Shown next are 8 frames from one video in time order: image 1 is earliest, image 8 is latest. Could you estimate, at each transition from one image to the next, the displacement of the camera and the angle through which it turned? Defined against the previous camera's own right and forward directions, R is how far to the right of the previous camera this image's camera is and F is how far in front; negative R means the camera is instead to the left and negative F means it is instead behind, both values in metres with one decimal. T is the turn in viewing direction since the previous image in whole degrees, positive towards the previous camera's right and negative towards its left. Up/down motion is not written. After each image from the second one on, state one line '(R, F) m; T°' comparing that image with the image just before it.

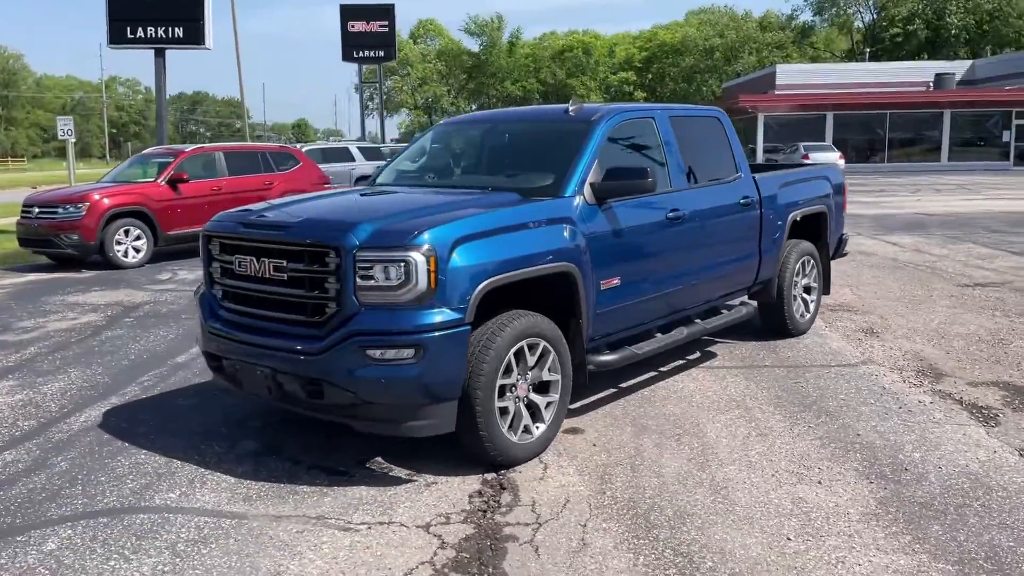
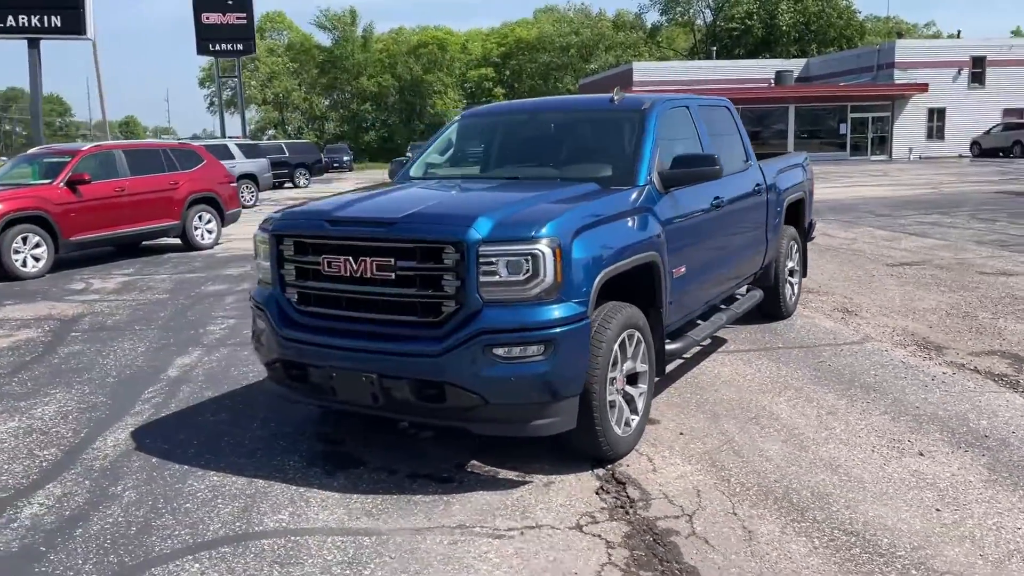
(-1.2, +0.2) m; +9°
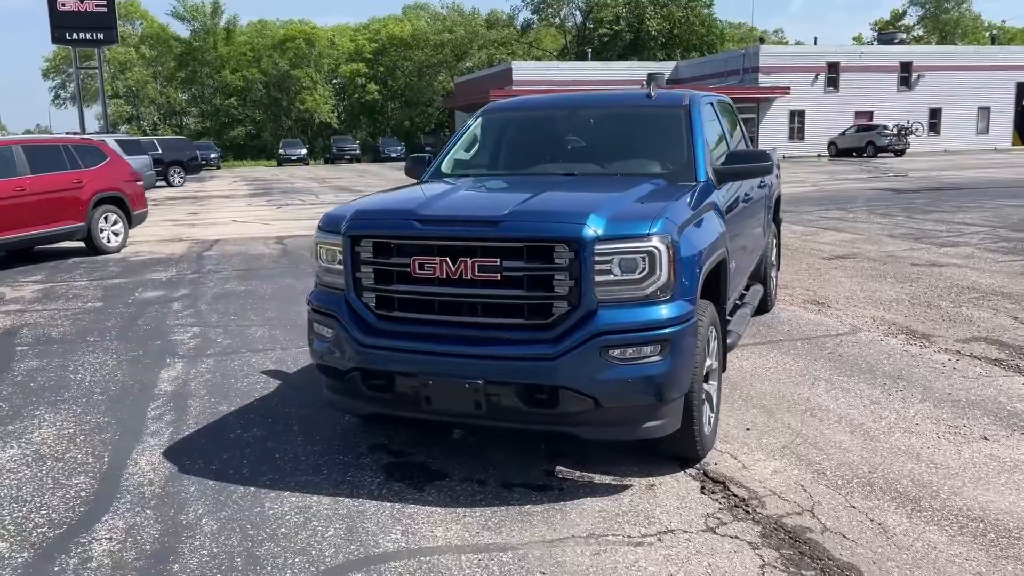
(-1.1, +0.2) m; +8°
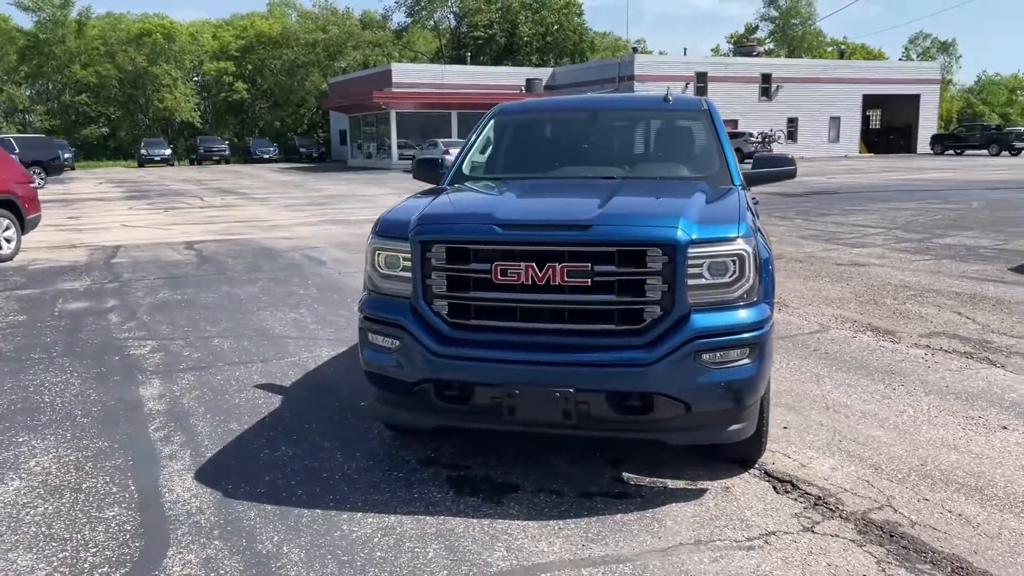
(-1.0, +0.2) m; +8°
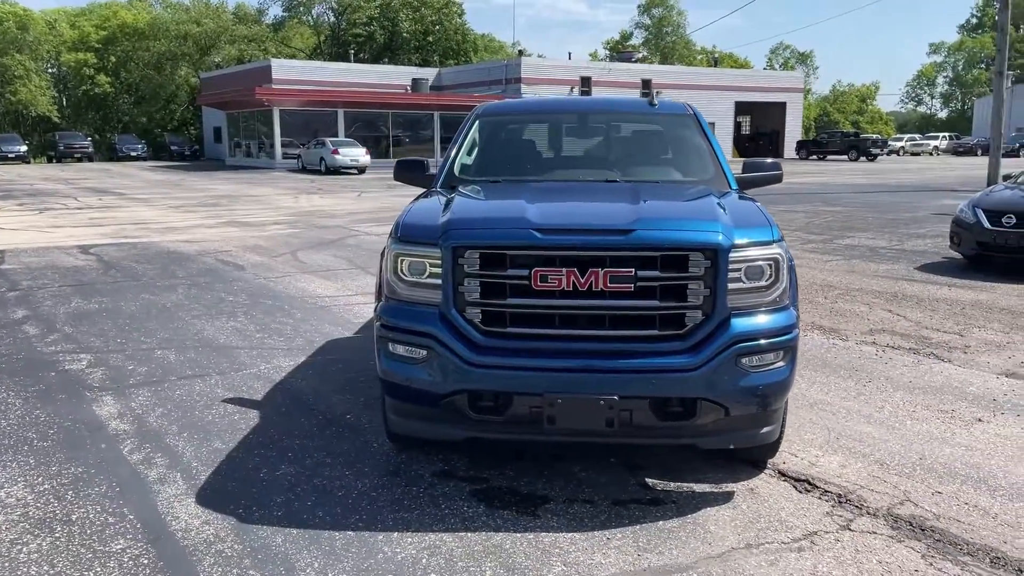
(-0.7, +0.2) m; +8°
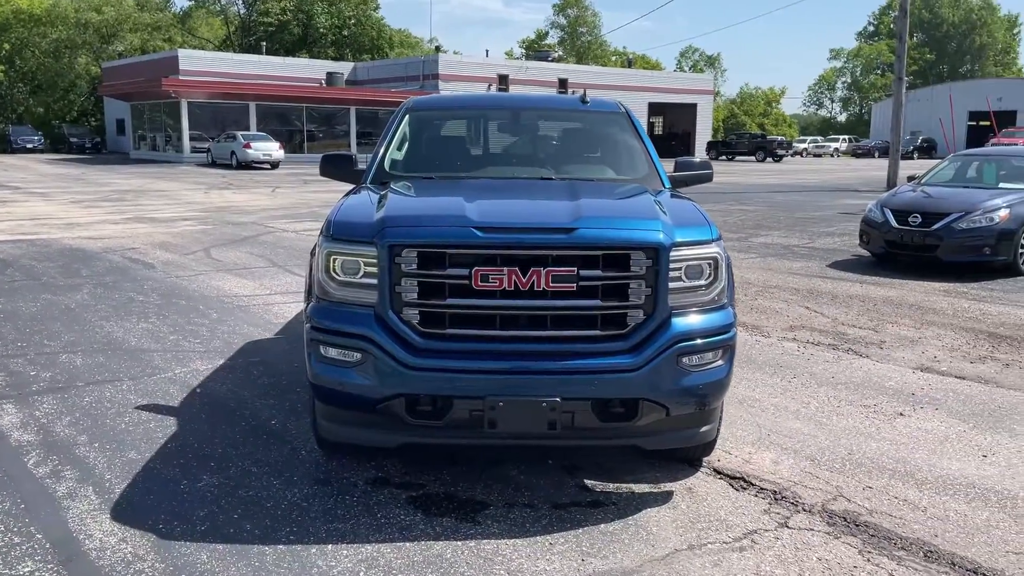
(-0.1, +0.1) m; +6°
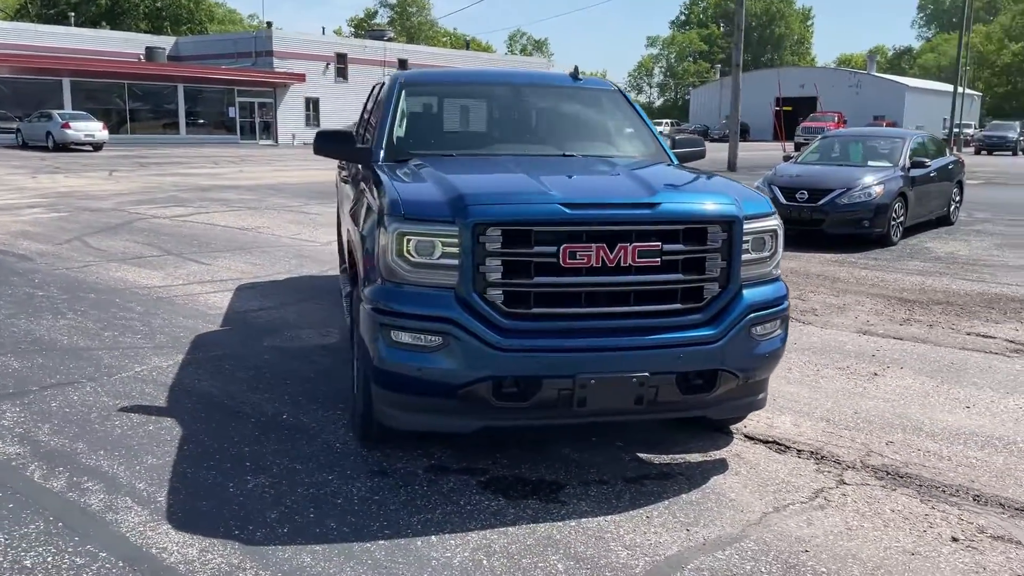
(-1.1, +0.2) m; +11°
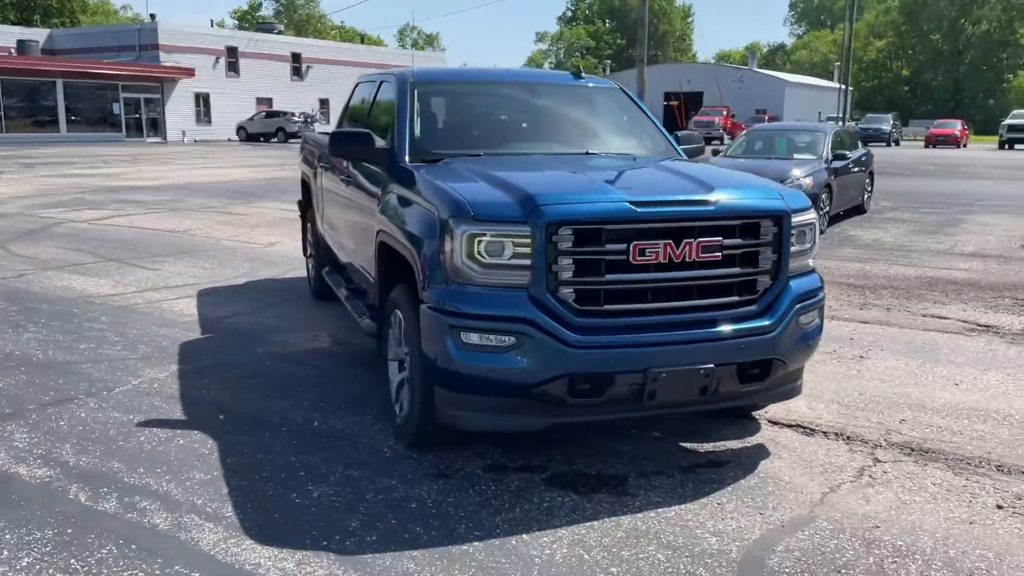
(-0.7, 0.0) m; +7°
